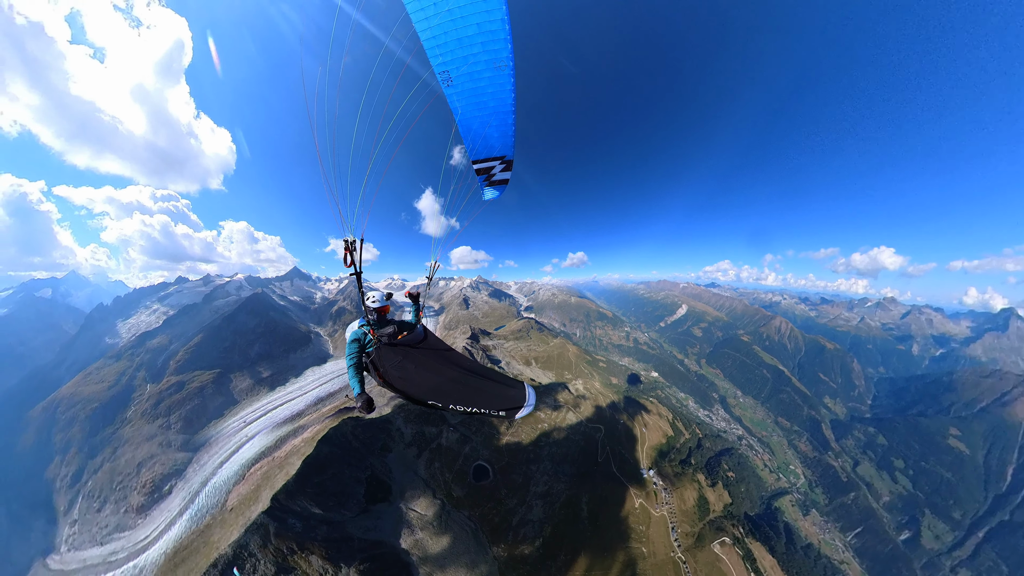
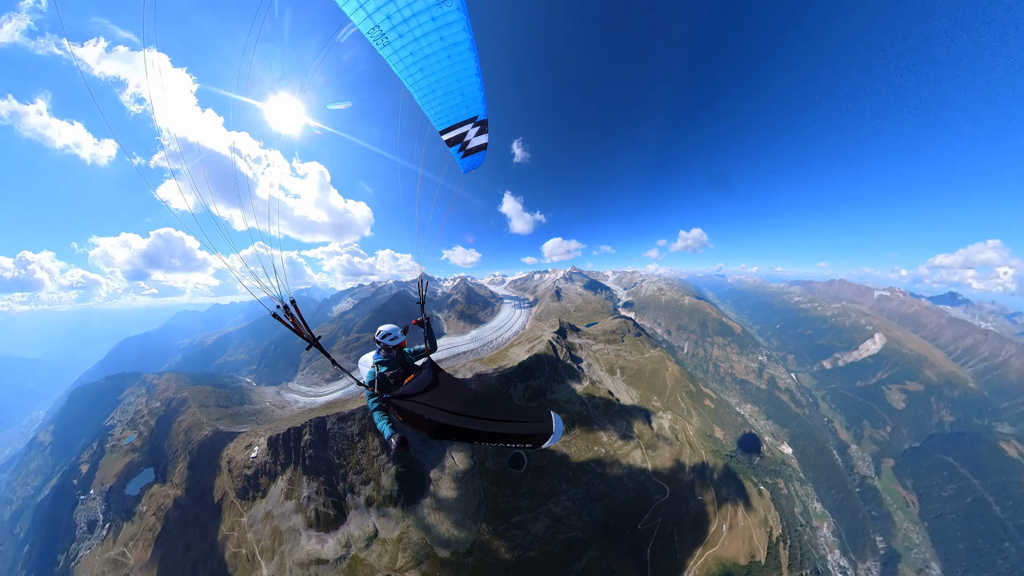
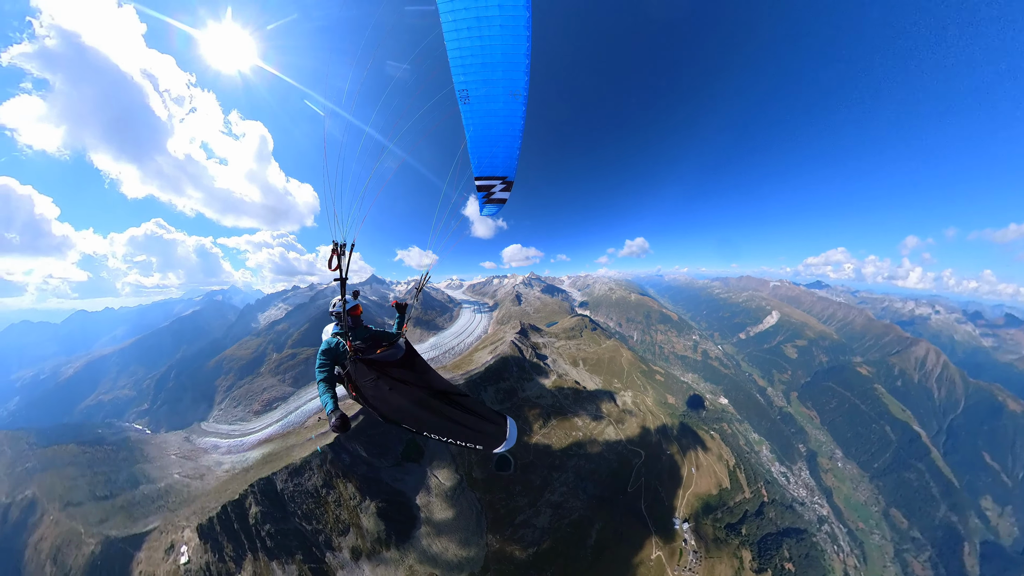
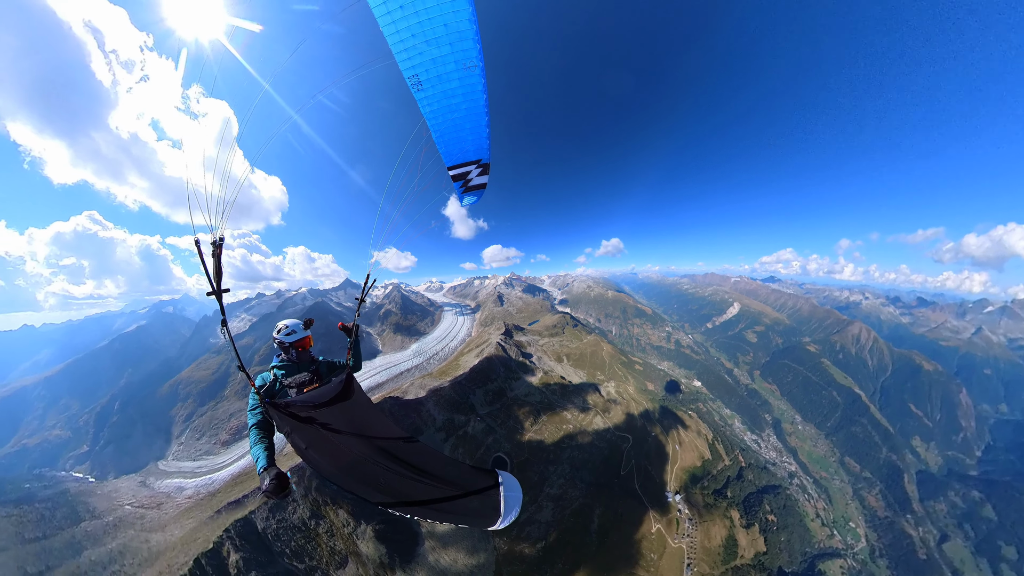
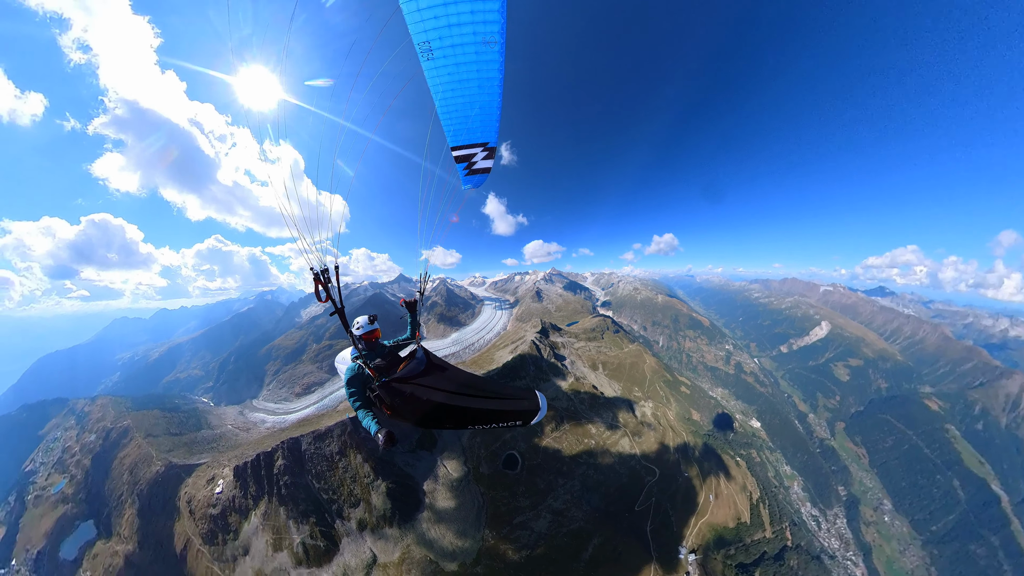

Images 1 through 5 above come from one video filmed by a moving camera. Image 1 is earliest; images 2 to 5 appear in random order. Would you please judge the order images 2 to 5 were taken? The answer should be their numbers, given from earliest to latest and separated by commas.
4, 3, 5, 2
